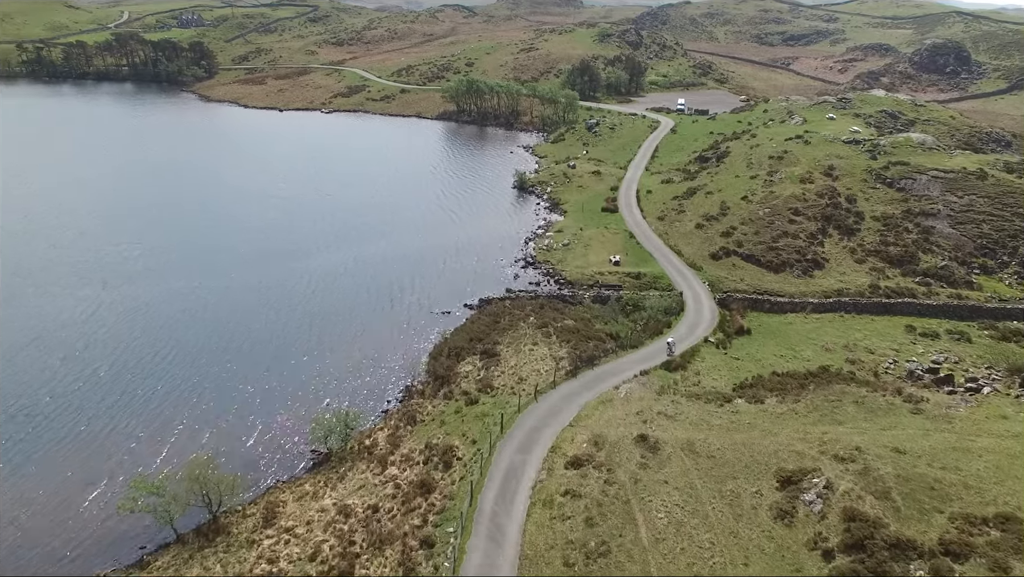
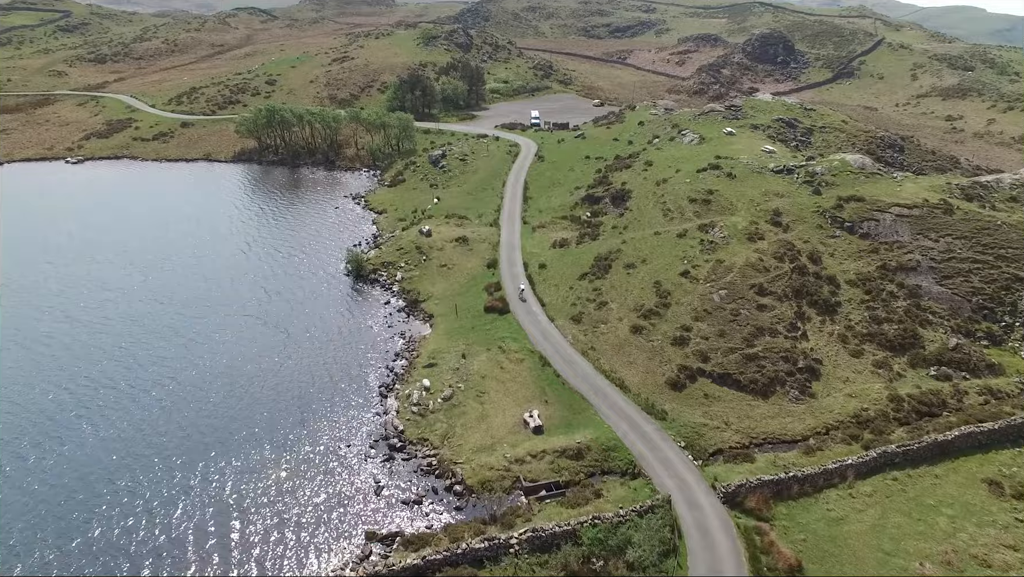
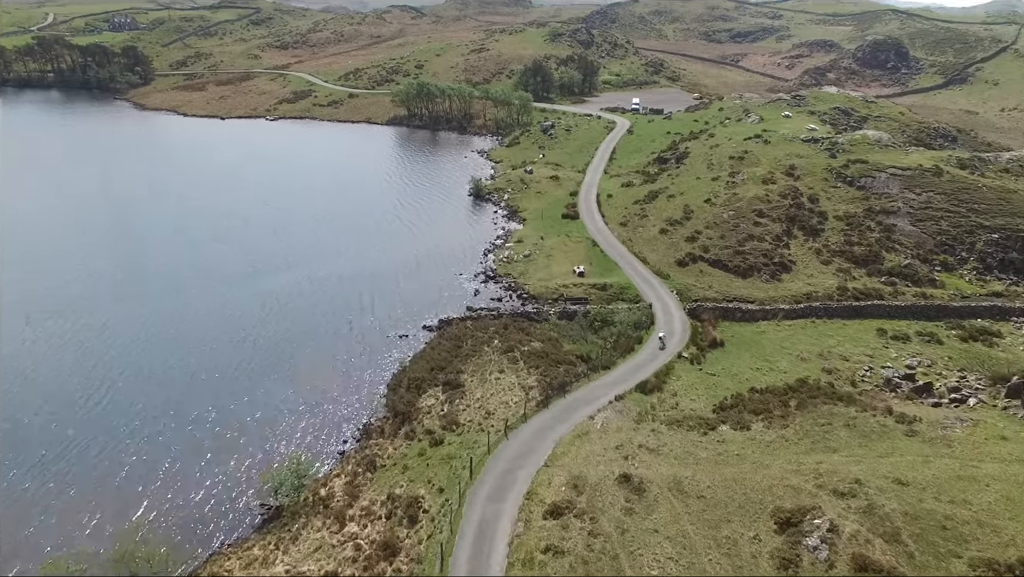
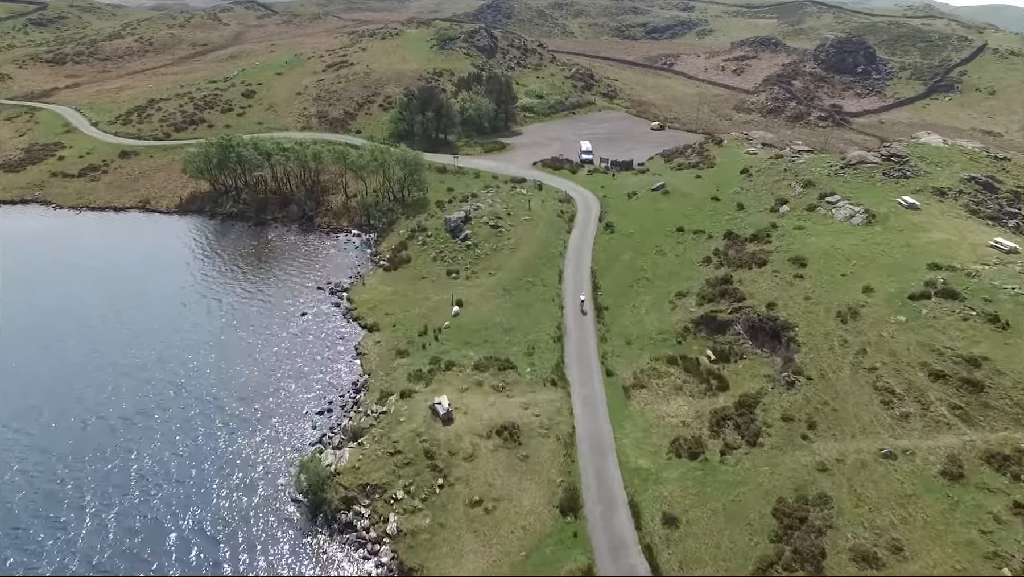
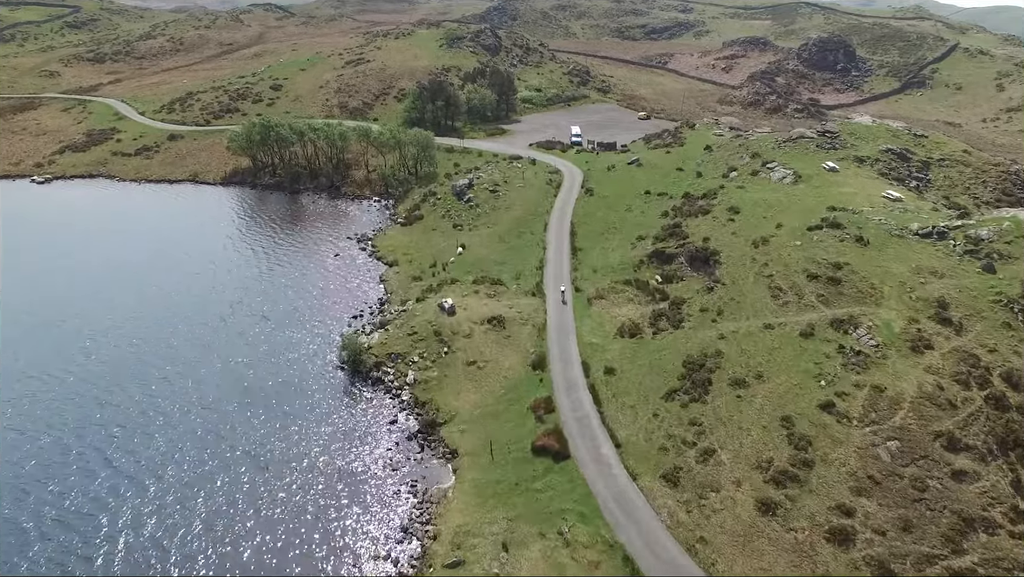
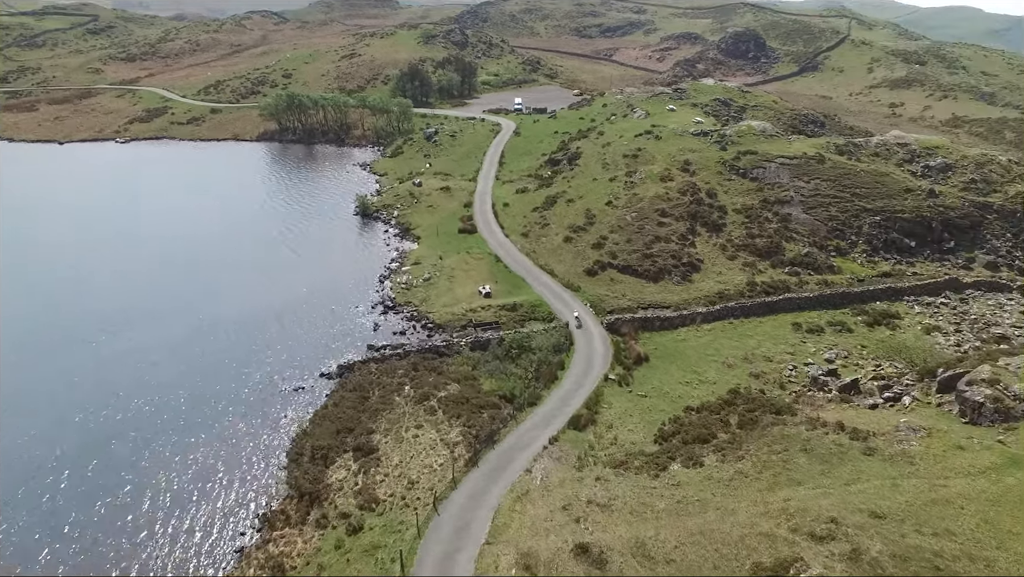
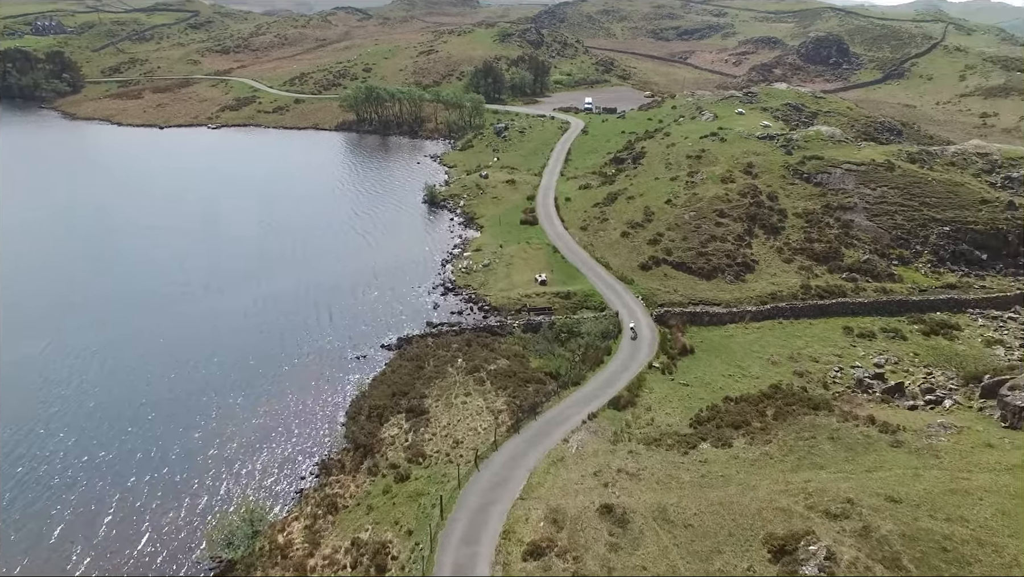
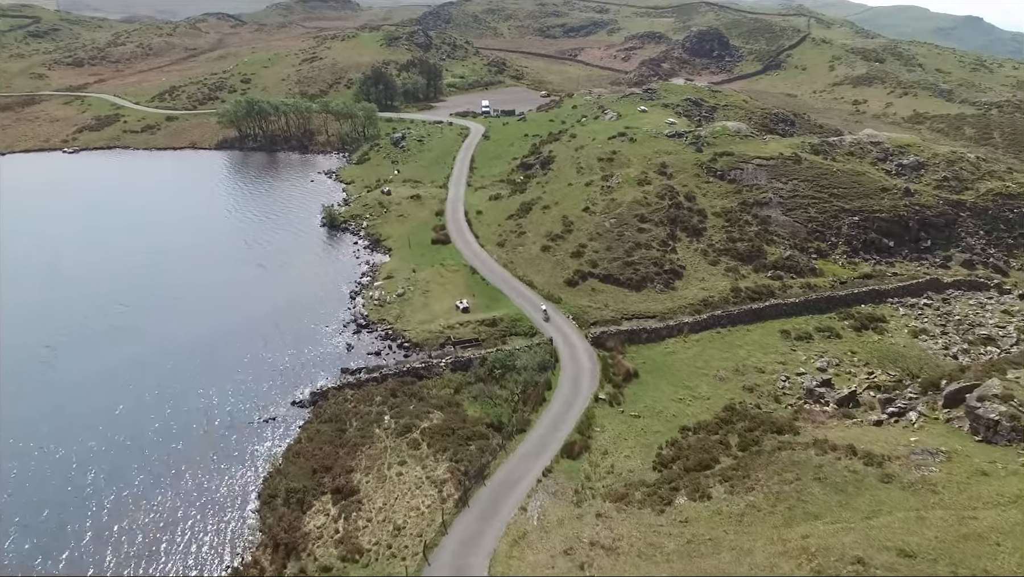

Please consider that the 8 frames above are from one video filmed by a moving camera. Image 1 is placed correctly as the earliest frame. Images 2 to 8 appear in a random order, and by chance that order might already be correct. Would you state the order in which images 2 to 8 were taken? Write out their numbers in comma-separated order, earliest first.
3, 7, 6, 8, 2, 5, 4
